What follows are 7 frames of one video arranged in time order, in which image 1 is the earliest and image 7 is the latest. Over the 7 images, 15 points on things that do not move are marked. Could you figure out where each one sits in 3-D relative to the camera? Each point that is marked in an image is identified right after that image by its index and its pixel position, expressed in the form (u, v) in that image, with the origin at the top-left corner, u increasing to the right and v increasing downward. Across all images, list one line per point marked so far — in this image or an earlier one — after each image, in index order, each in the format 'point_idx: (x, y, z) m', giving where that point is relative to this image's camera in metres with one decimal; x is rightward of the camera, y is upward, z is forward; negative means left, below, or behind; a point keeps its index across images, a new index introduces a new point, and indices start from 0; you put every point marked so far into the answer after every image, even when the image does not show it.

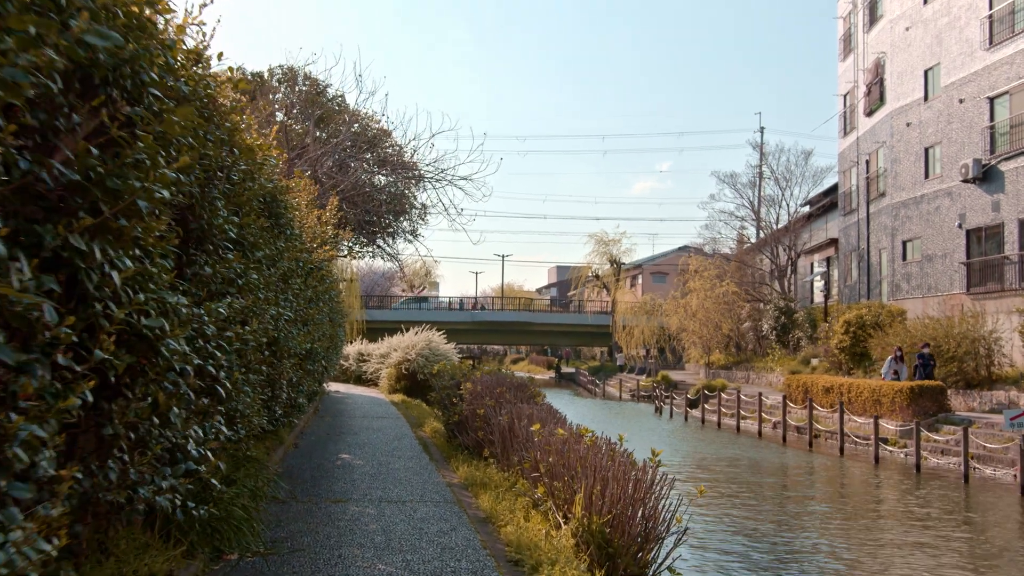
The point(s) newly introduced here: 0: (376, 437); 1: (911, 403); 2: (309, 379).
0: (-1.8, -2.0, +11.5) m
1: (+8.6, -2.5, +18.7) m
2: (-2.2, -1.0, +9.5) m
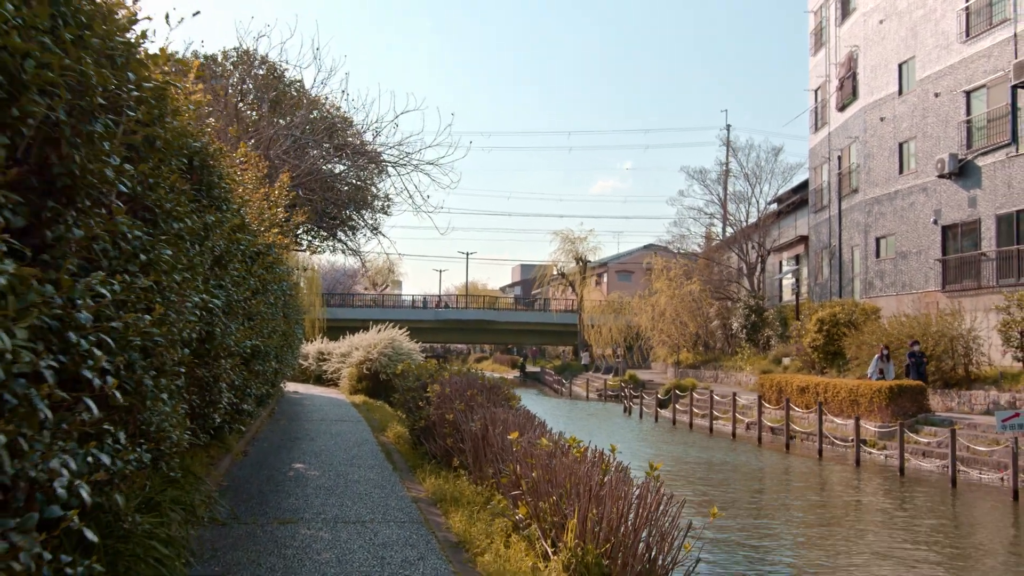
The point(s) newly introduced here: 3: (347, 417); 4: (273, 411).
0: (-2.2, -1.9, +10.5) m
1: (+8.0, -2.4, +18.2) m
2: (-2.5, -0.9, +8.5) m
3: (-2.7, -2.2, +14.4) m
4: (-4.1, -2.1, +14.8) m
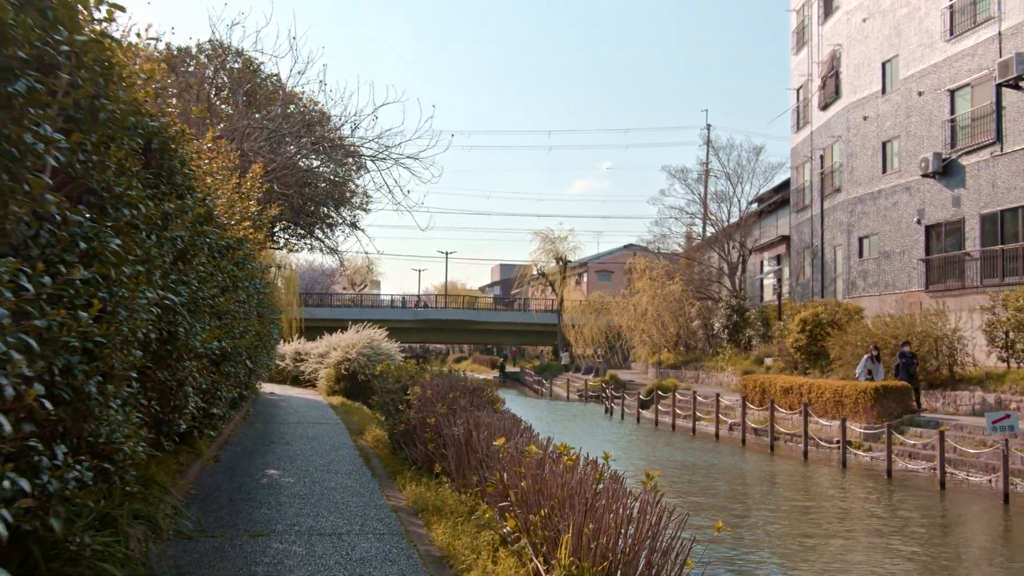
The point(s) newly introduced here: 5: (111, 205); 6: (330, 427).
0: (-2.4, -1.9, +10.1) m
1: (+7.6, -2.4, +18.0) m
2: (-2.7, -0.9, +8.1) m
3: (-3.0, -2.1, +14.0) m
4: (-4.4, -2.1, +14.4) m
5: (-1.7, +0.4, +3.7) m
6: (-2.7, -2.0, +12.7) m
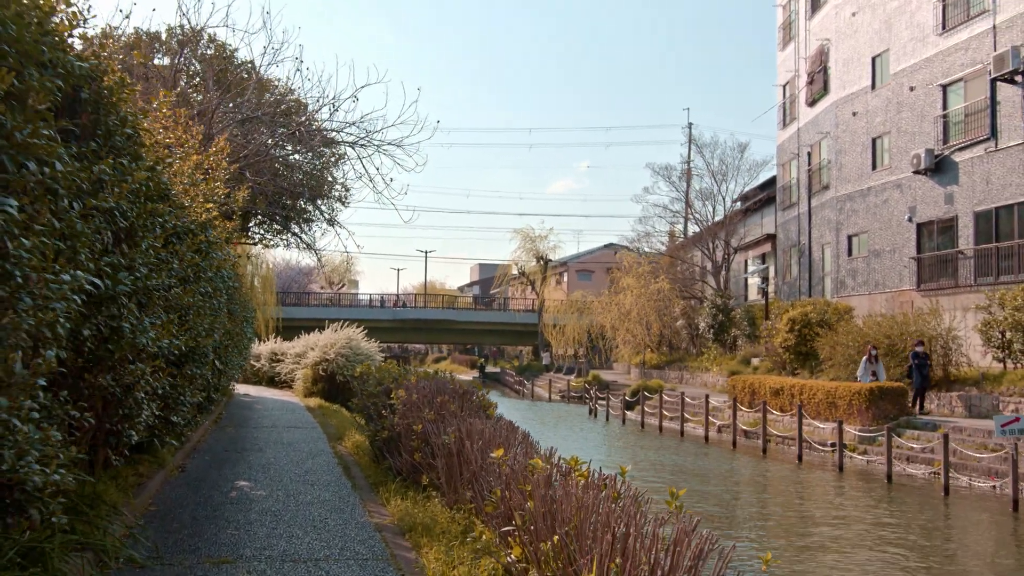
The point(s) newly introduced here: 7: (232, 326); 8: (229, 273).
0: (-2.5, -1.8, +9.3) m
1: (+7.3, -2.4, +17.5) m
2: (-2.7, -0.8, +7.3) m
3: (-3.2, -2.1, +13.2) m
4: (-4.6, -2.0, +13.5) m
5: (-1.7, +0.4, +2.9) m
6: (-2.8, -2.0, +11.9) m
7: (-3.4, -0.5, +10.4) m
8: (-2.9, +0.2, +8.9) m
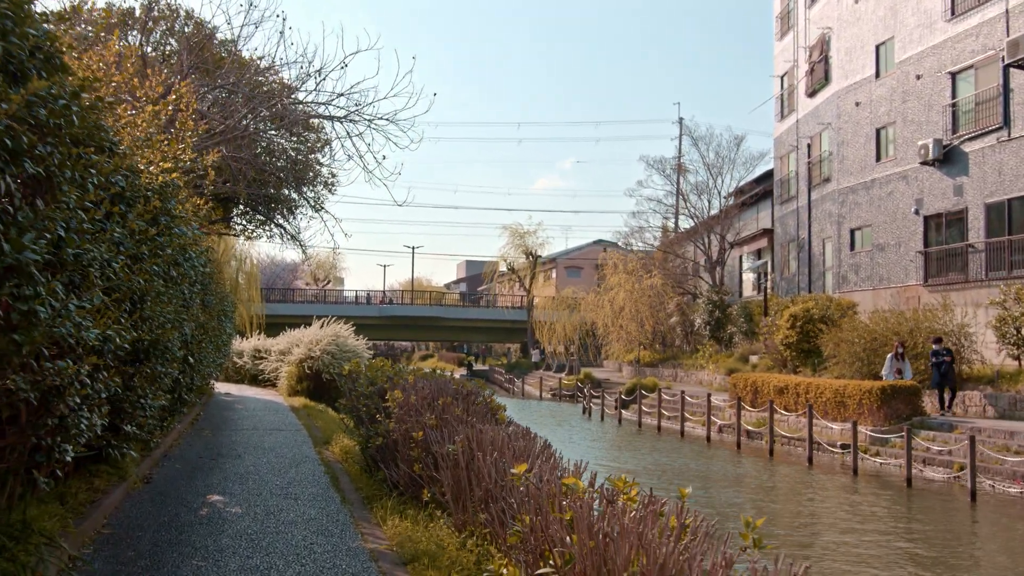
0: (-2.4, -1.7, +8.4) m
1: (+7.2, -2.3, +16.7) m
2: (-2.6, -0.7, +6.4) m
3: (-3.2, -1.9, +12.2) m
4: (-4.6, -1.9, +12.6) m
5: (-1.5, +0.5, +2.0) m
6: (-2.8, -1.9, +11.0) m
7: (-3.3, -0.3, +9.4) m
8: (-2.9, +0.3, +8.0) m
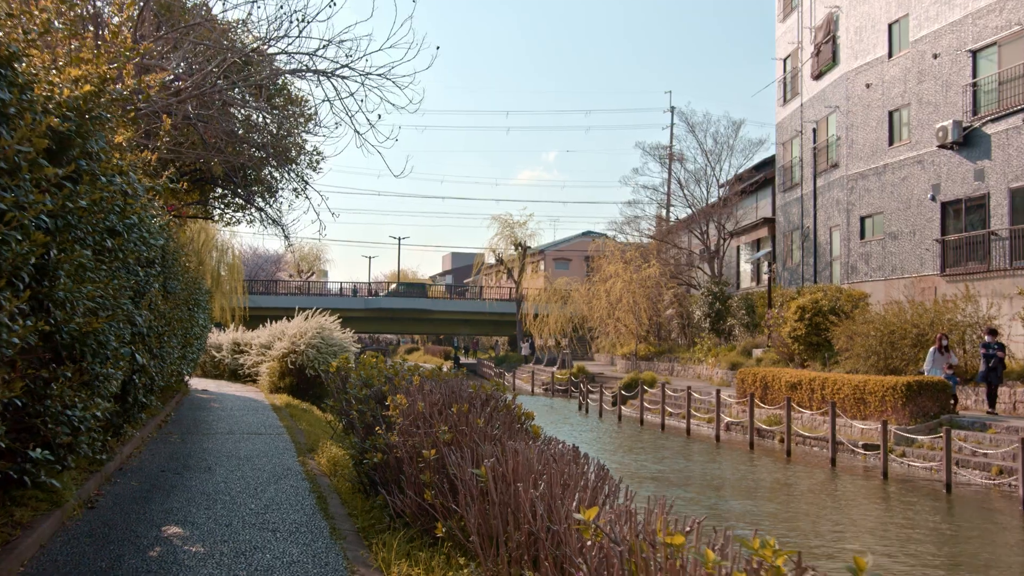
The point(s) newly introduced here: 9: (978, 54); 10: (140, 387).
0: (-2.2, -1.6, +7.1) m
1: (+7.2, -2.1, +15.6) m
2: (-2.4, -0.6, +5.1) m
3: (-3.1, -1.8, +10.9) m
4: (-4.6, -1.7, +11.2) m
5: (-1.2, +0.6, +0.7) m
6: (-2.7, -1.7, +9.7) m
7: (-3.2, -0.2, +8.1) m
8: (-2.7, +0.4, +6.6) m
9: (+10.8, +5.4, +20.0) m
10: (-3.0, -0.8, +6.9) m
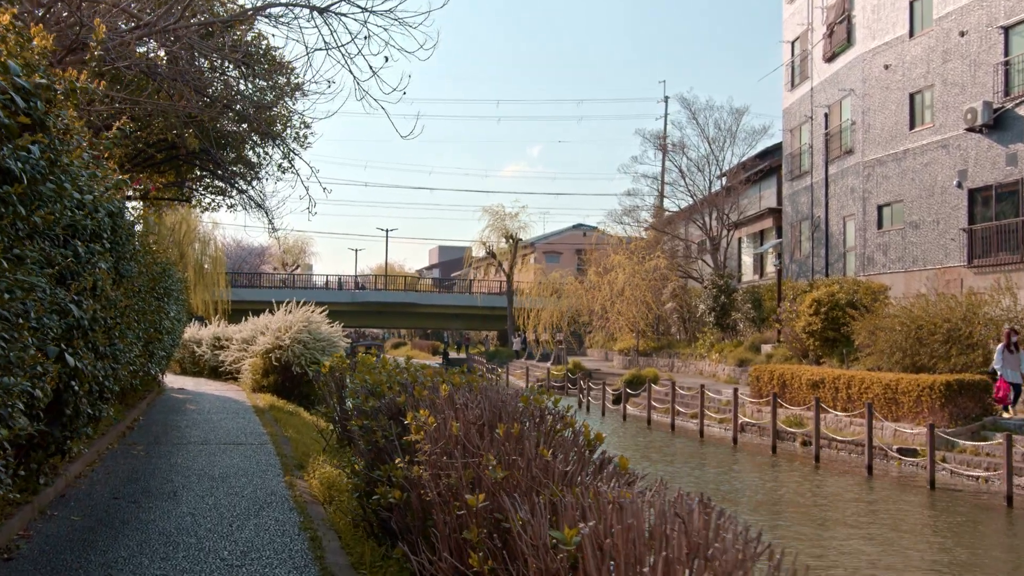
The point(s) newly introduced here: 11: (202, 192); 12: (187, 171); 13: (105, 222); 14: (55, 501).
0: (-2.0, -1.5, +5.7) m
1: (+7.3, -1.9, +14.3) m
2: (-2.1, -0.5, +3.7) m
3: (-2.9, -1.6, +9.5) m
4: (-4.4, -1.6, +9.8) m
5: (-0.9, +0.7, -0.7) m
6: (-2.5, -1.6, +8.3) m
7: (-3.0, -0.1, +6.7) m
8: (-2.4, +0.5, +5.2) m
9: (+10.9, +5.6, +18.7) m
10: (-2.7, -0.7, +5.5) m
11: (-5.2, +1.6, +14.3) m
12: (-5.2, +1.9, +13.8) m
13: (-2.5, +0.3, +5.3) m
14: (-3.0, -1.4, +5.7) m
